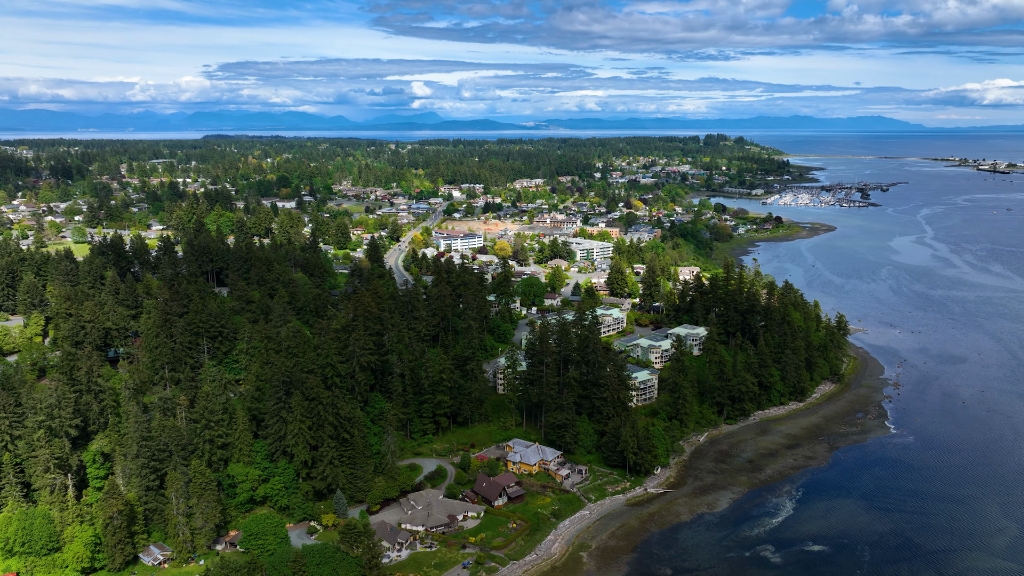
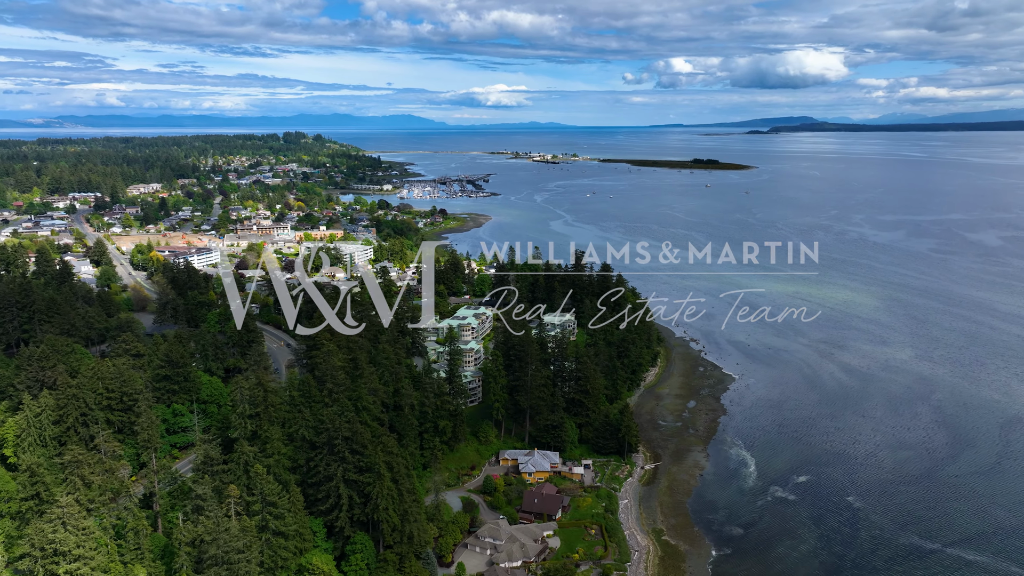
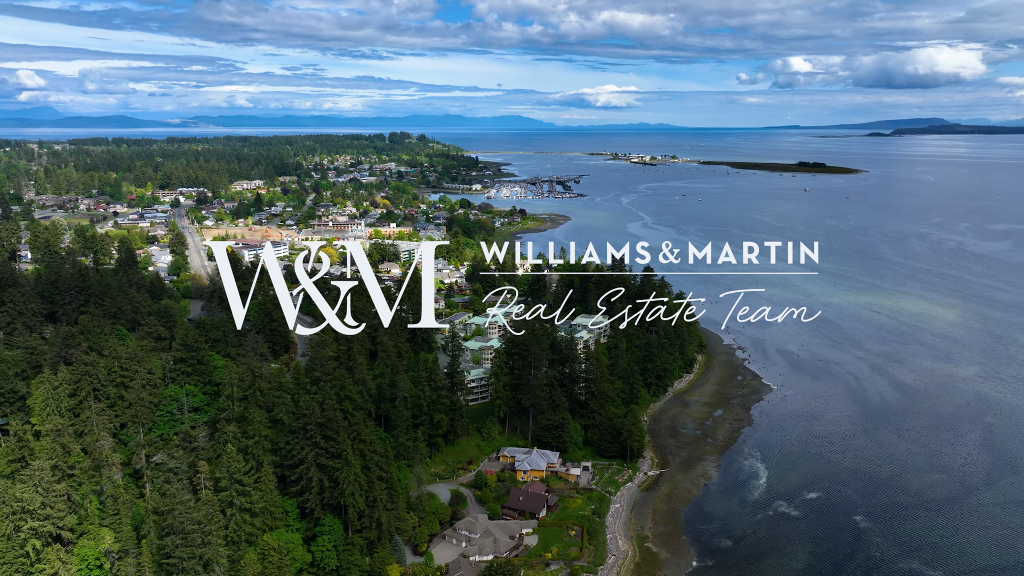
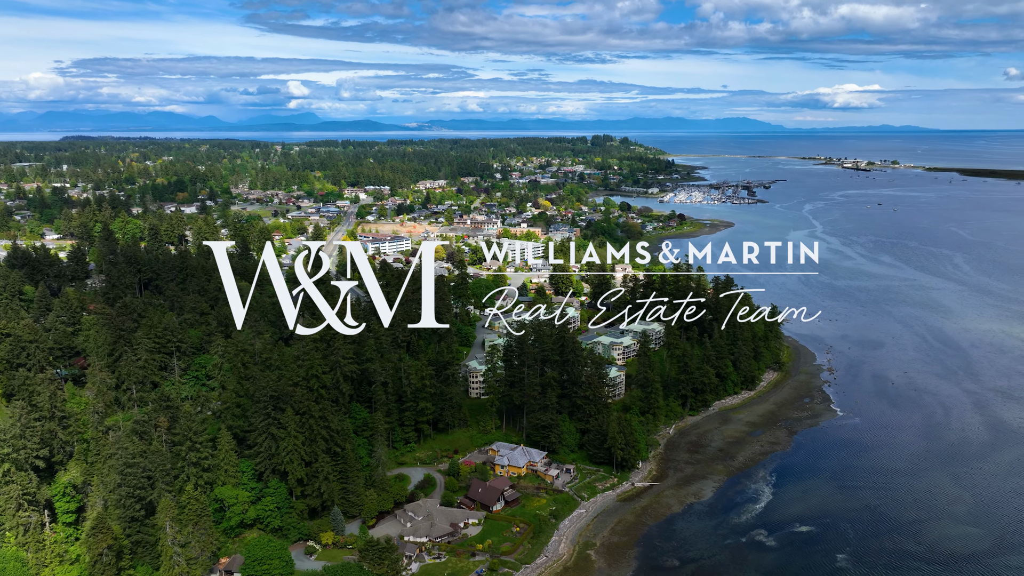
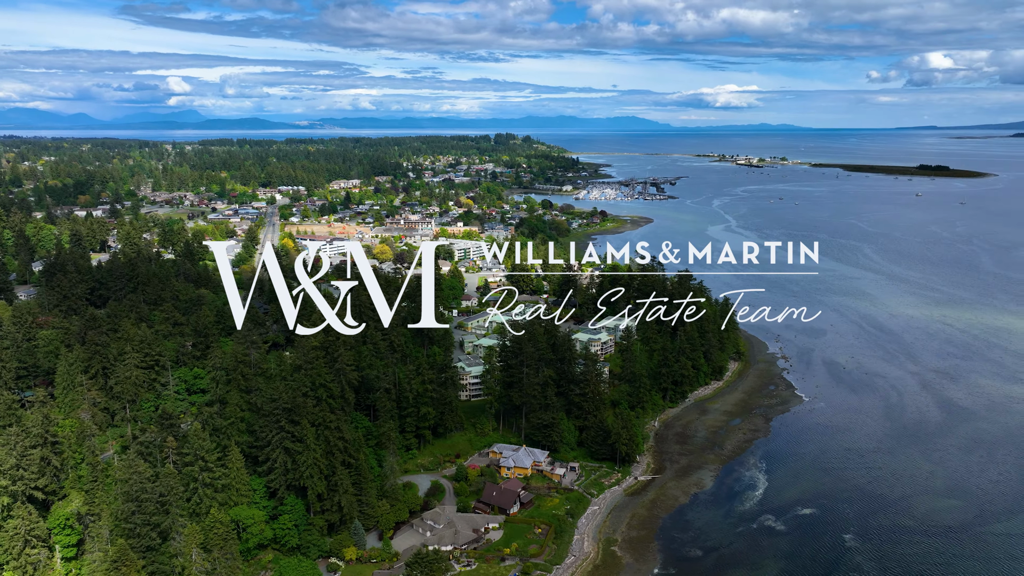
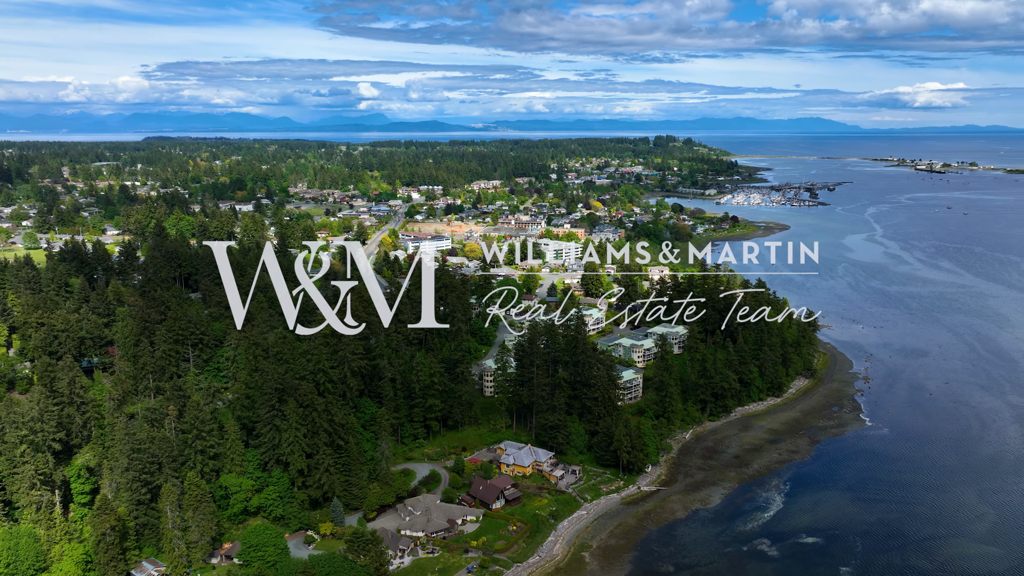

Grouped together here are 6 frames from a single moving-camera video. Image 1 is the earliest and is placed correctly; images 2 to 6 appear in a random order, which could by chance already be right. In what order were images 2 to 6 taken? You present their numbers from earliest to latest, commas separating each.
6, 4, 5, 3, 2
